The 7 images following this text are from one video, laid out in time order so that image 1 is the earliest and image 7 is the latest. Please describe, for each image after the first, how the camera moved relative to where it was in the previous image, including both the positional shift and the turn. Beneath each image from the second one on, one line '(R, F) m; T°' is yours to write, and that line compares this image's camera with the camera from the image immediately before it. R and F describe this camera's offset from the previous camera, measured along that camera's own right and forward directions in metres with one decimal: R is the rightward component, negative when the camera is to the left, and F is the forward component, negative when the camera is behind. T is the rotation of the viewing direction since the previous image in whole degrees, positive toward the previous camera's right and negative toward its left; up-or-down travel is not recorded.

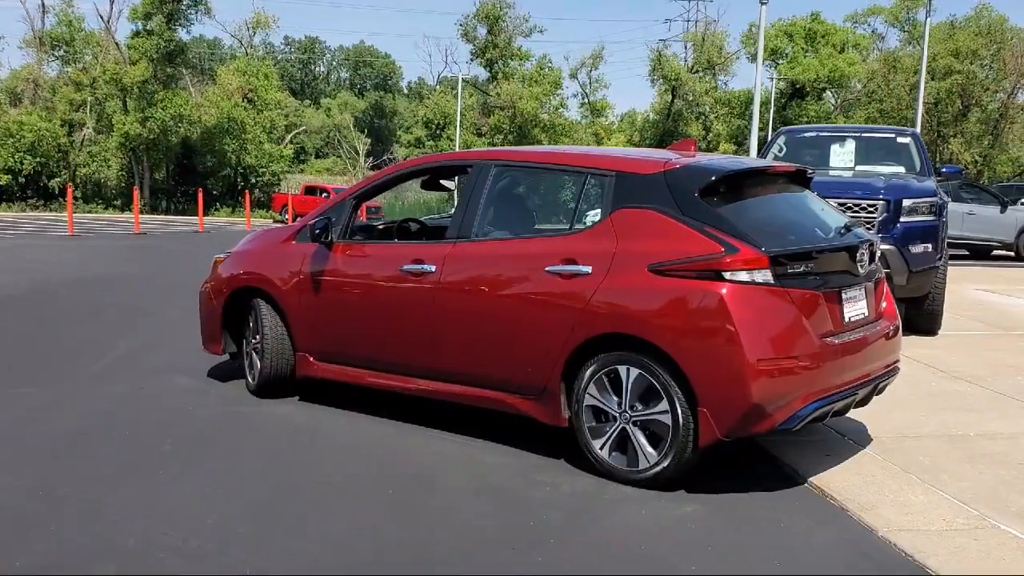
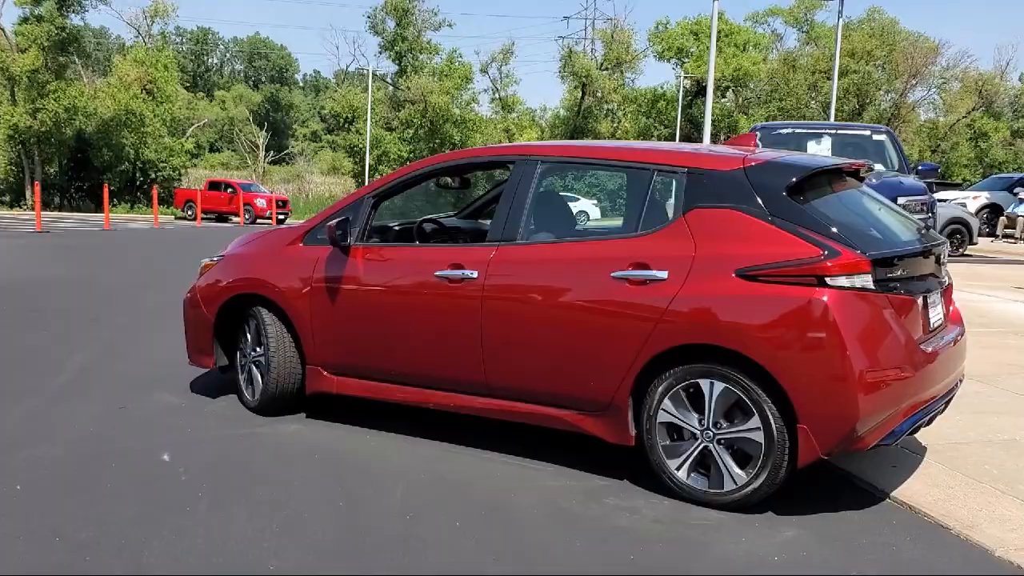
(-0.7, +0.4) m; +6°
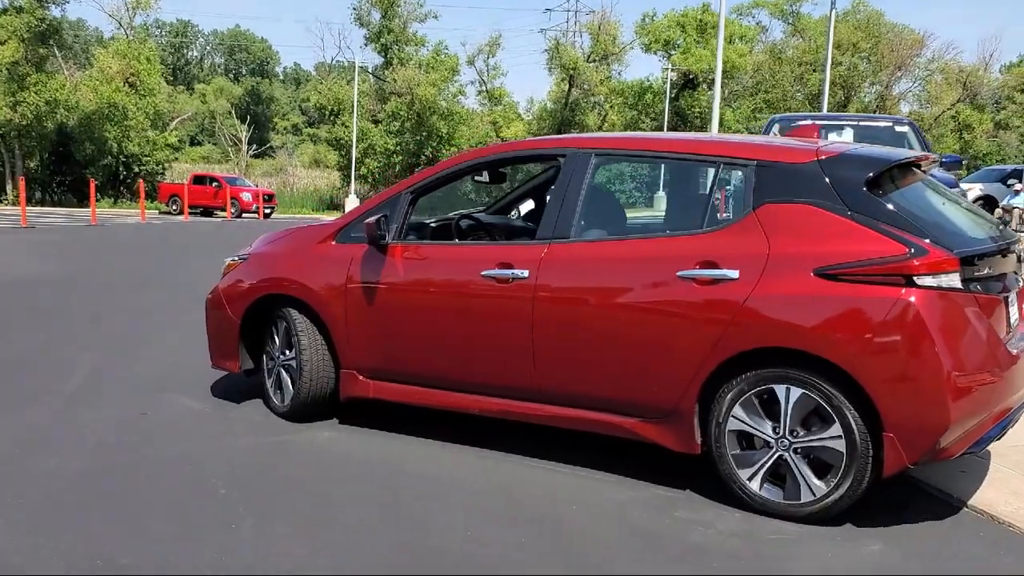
(-0.3, +0.2) m; +1°
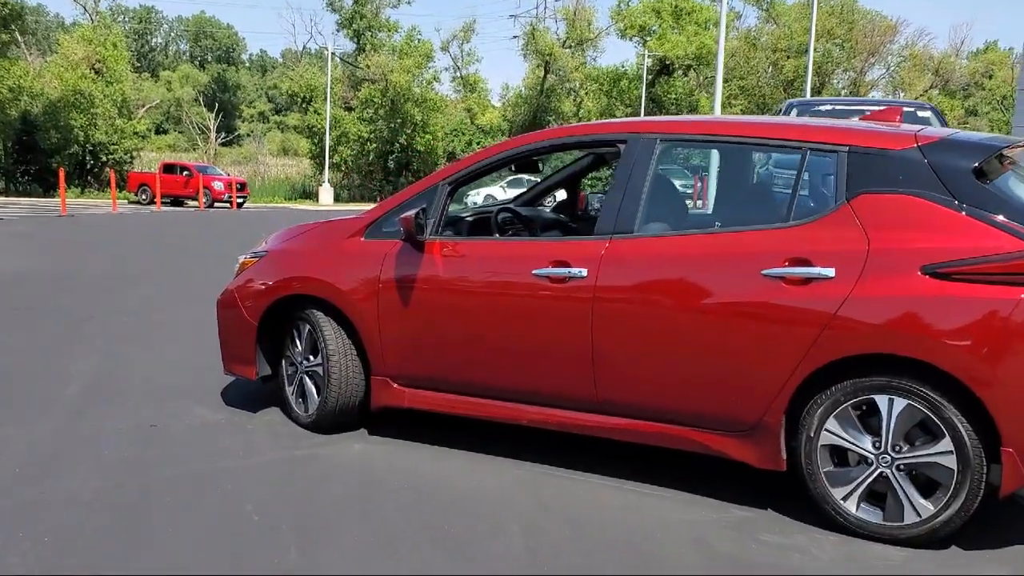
(-0.4, +0.4) m; +2°
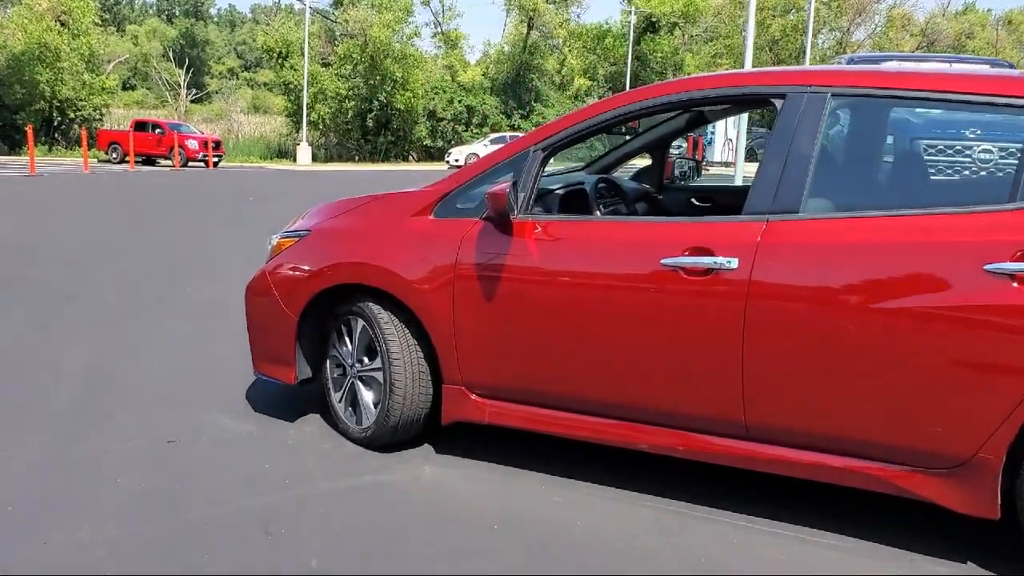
(-0.5, +0.9) m; +2°
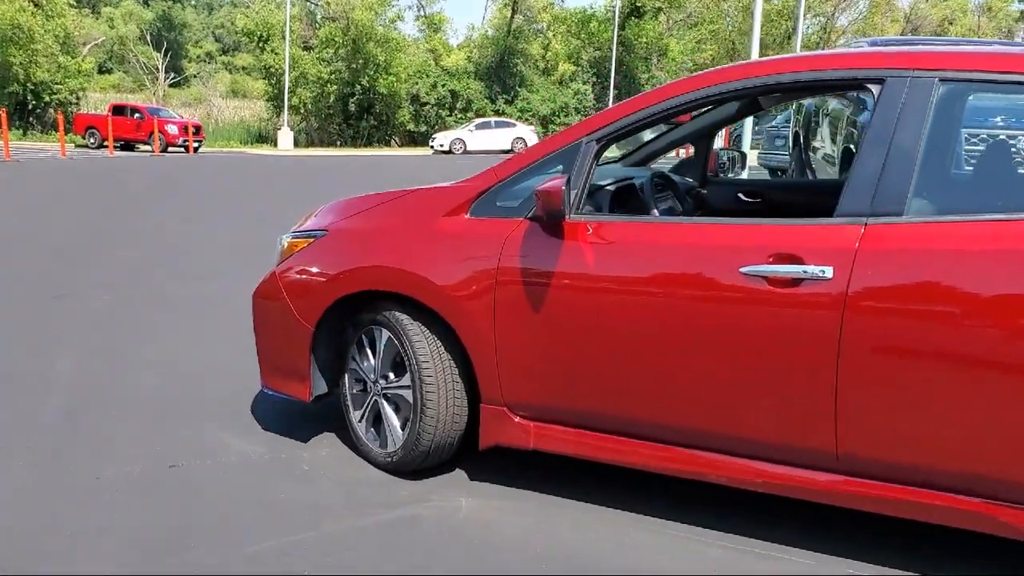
(-0.2, +0.4) m; +1°
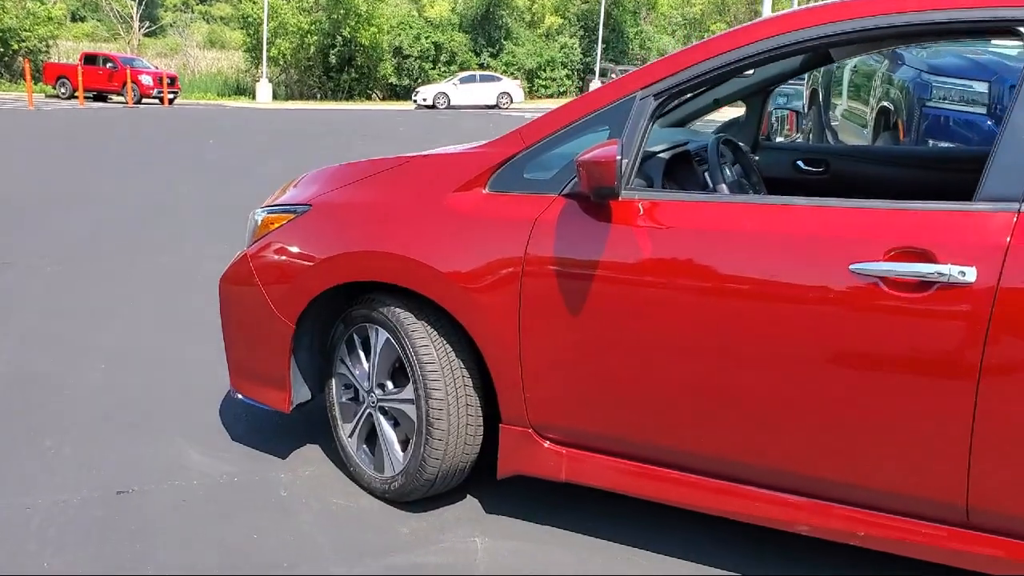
(-0.1, +0.7) m; +1°
